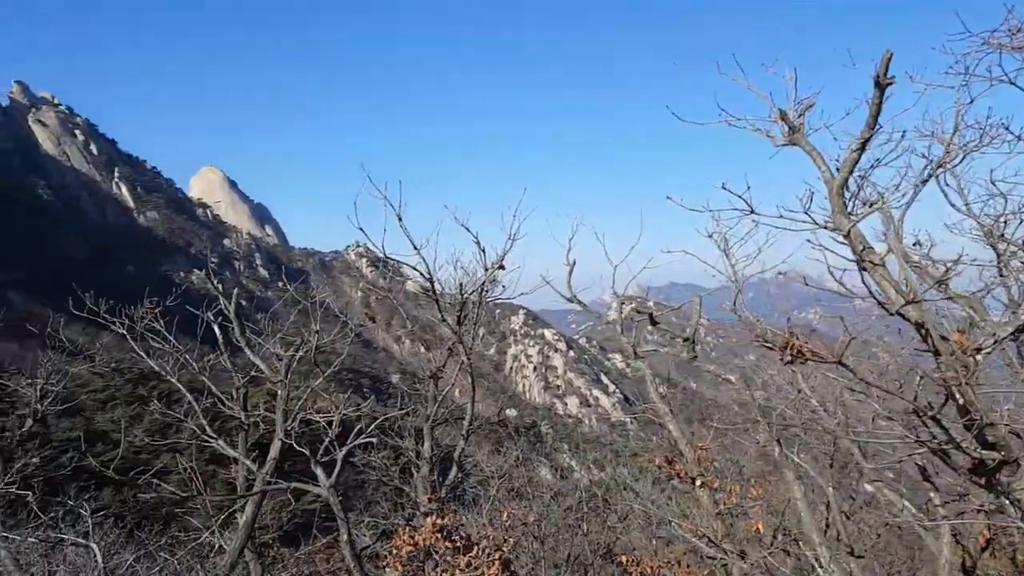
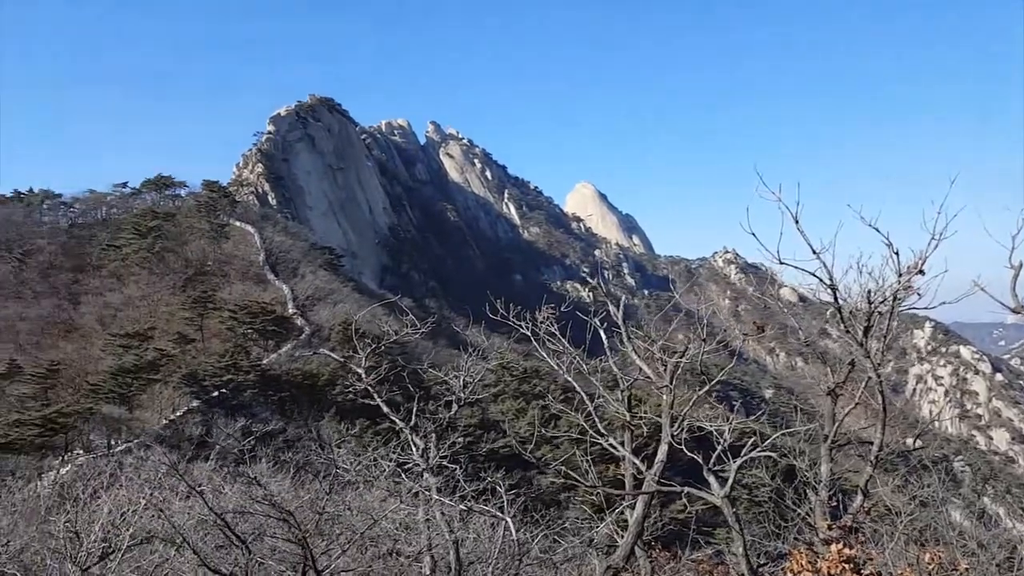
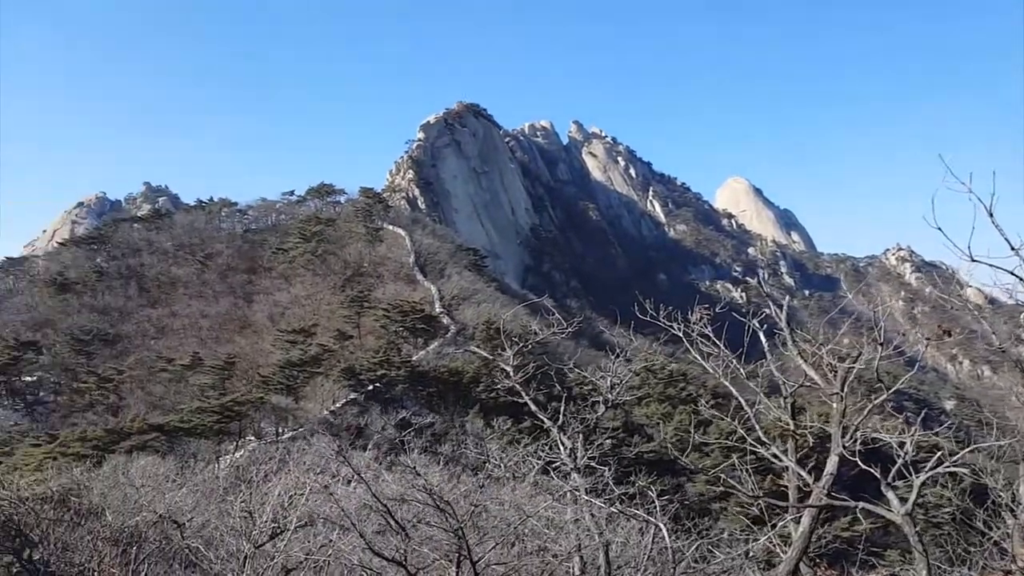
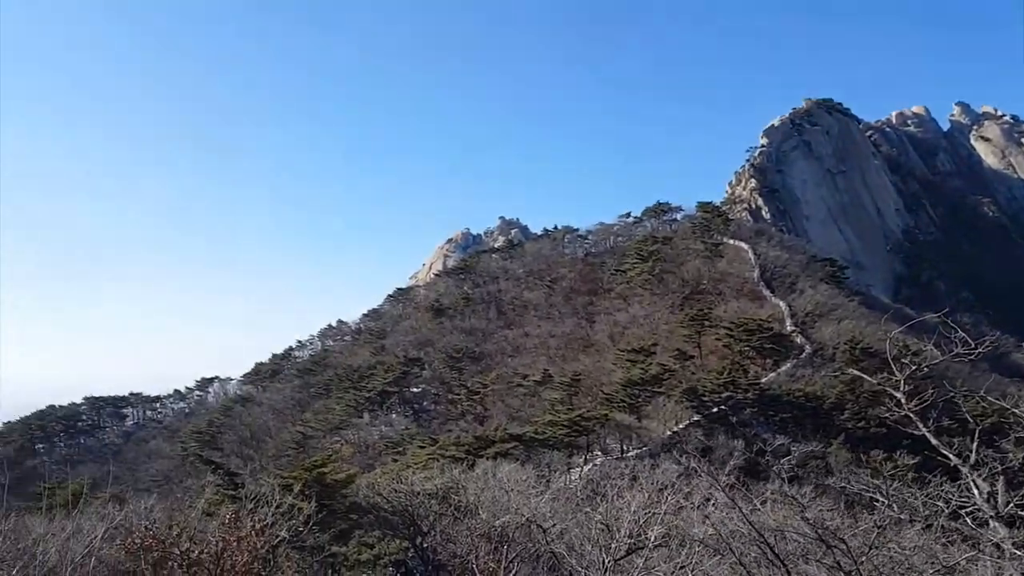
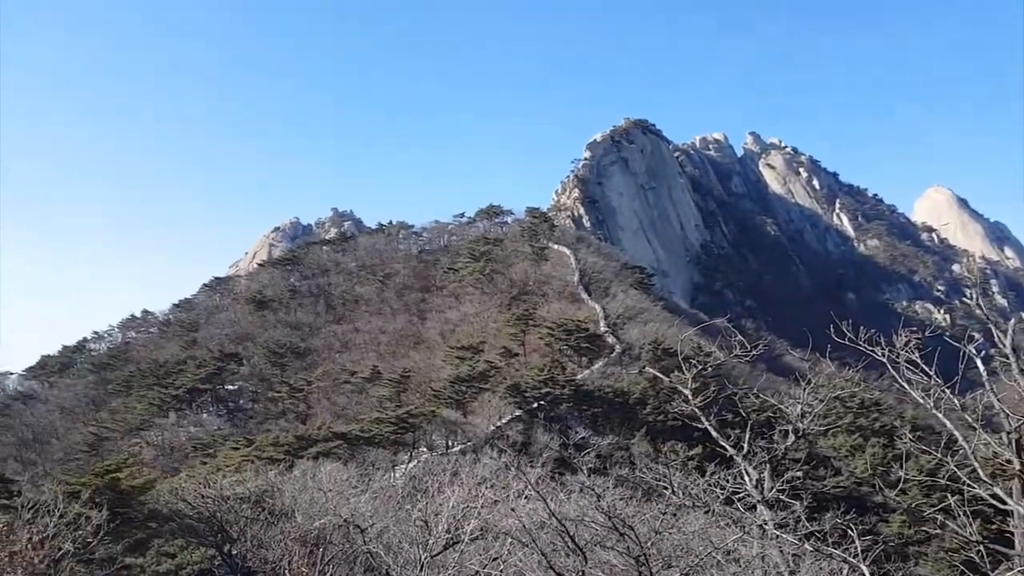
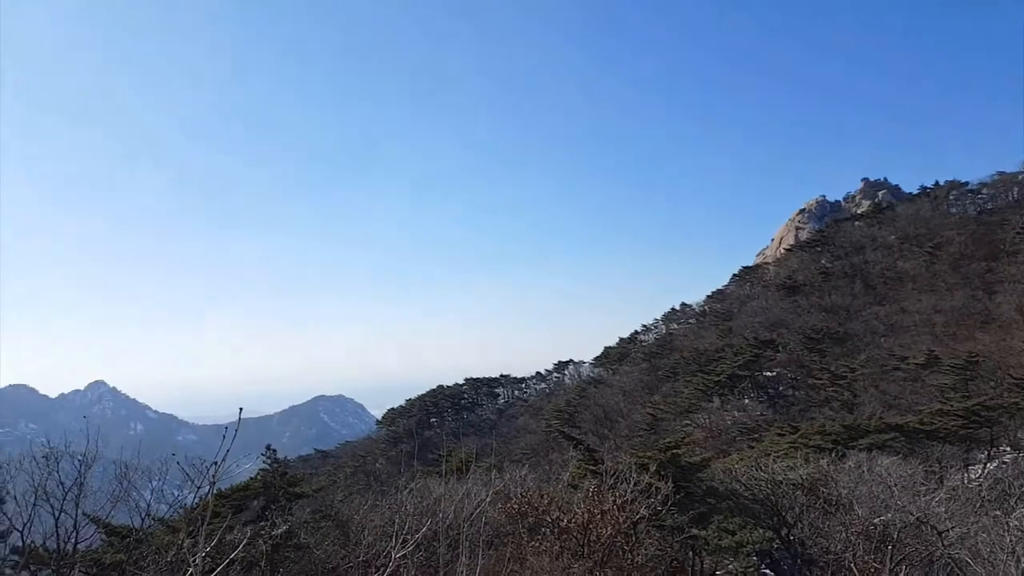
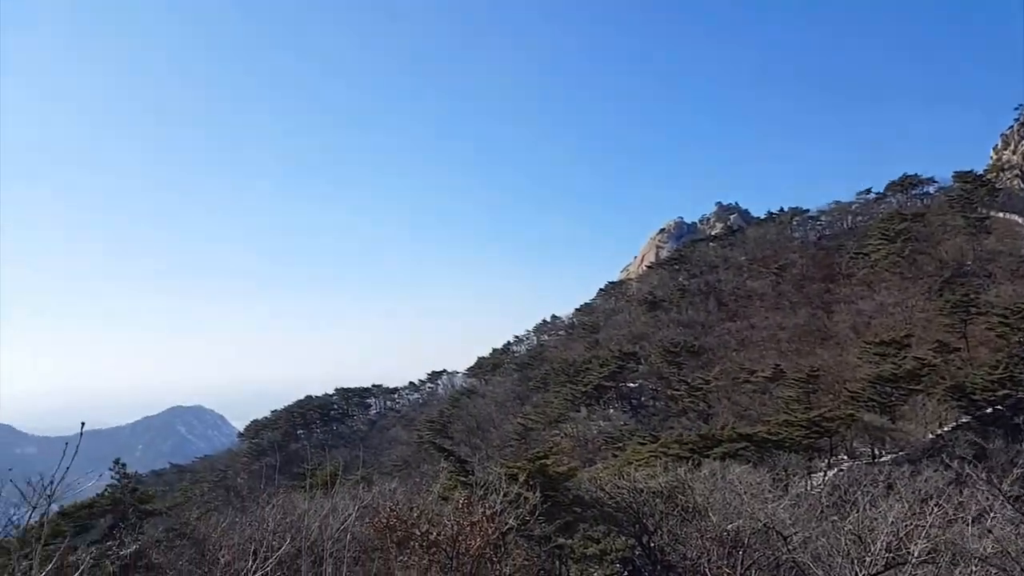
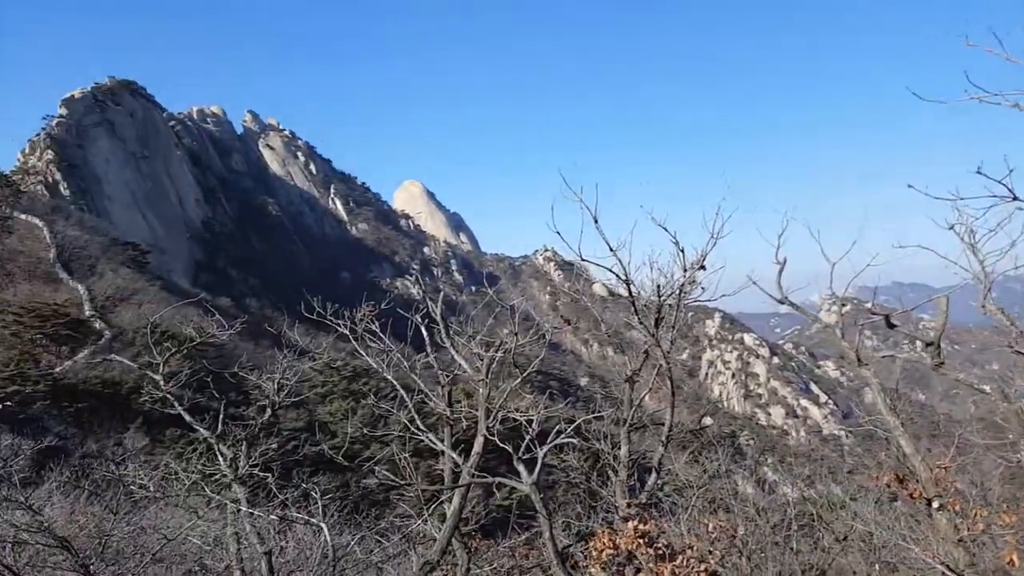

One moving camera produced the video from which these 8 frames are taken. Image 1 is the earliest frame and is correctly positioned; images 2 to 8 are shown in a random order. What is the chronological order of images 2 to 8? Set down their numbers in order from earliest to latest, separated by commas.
8, 2, 3, 5, 4, 7, 6
